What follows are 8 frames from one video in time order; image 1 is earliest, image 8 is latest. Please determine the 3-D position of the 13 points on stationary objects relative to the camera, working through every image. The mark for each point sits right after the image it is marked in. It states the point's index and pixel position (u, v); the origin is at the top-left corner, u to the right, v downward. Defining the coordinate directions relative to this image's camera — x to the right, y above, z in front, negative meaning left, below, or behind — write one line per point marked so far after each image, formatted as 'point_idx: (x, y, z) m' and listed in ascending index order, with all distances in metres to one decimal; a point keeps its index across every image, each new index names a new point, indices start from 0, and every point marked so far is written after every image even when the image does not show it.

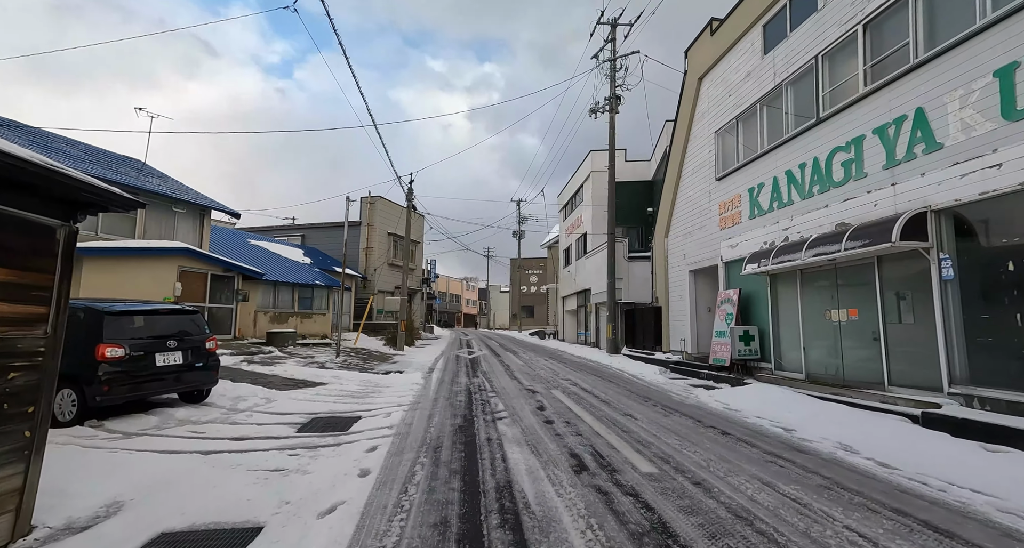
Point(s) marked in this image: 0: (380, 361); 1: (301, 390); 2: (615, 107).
0: (-4.4, -2.9, +14.5) m
1: (-4.1, -2.2, +8.4) m
2: (+4.3, +7.0, +18.3) m
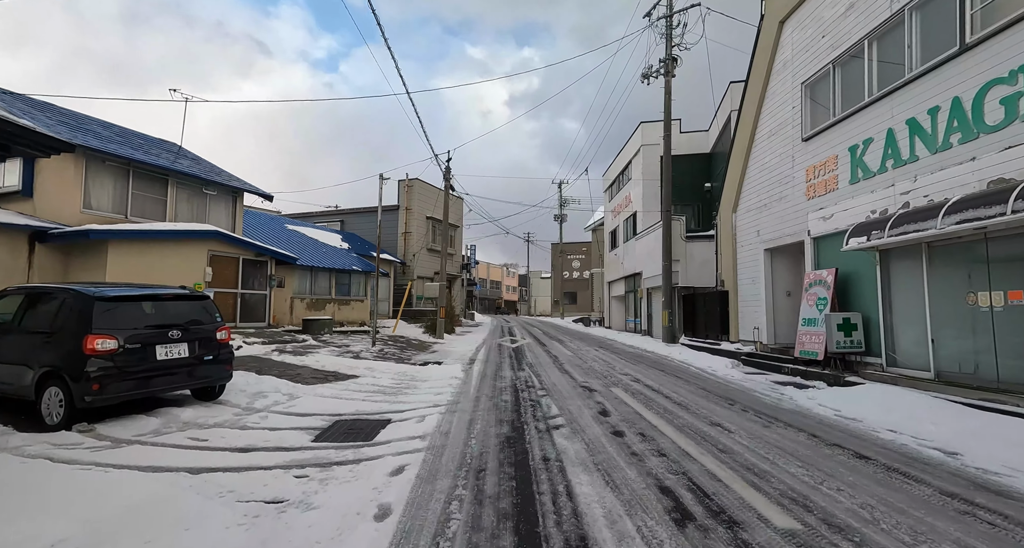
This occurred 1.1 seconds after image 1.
0: (-2.9, -2.4, +13.7) m
1: (-3.2, -1.9, +7.6) m
2: (+5.9, +7.7, +16.4) m
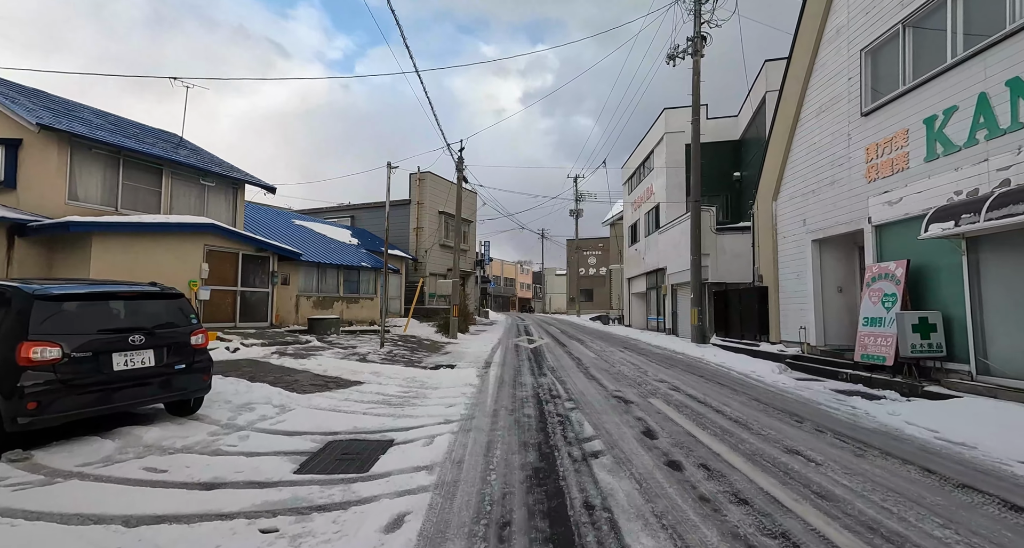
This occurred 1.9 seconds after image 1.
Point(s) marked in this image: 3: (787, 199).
0: (-2.4, -2.3, +12.8) m
1: (-2.8, -1.8, +6.7) m
2: (+6.5, +7.8, +15.2) m
3: (+6.9, +1.9, +11.1) m
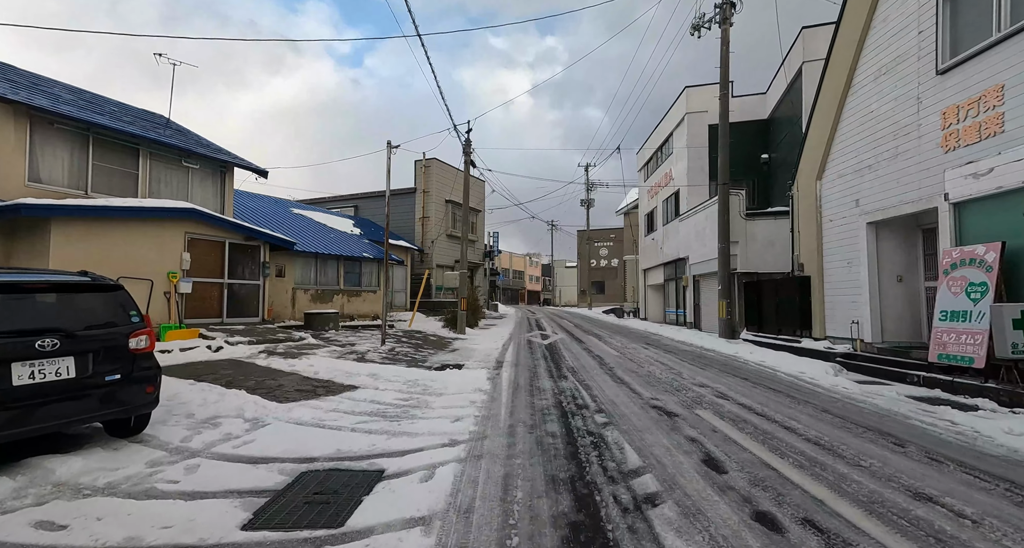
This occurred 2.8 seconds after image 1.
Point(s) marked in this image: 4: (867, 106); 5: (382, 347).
0: (-2.1, -2.0, +11.8) m
1: (-2.6, -1.7, +5.7) m
2: (+6.8, +8.2, +13.9) m
3: (+7.2, +2.1, +9.8) m
4: (+7.2, +3.4, +8.9) m
5: (-3.1, -1.8, +10.5) m
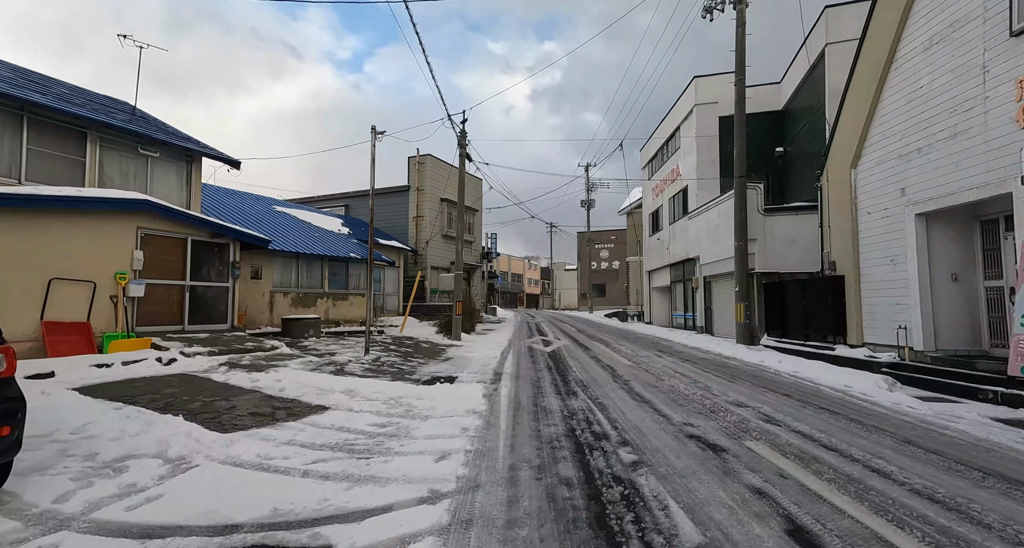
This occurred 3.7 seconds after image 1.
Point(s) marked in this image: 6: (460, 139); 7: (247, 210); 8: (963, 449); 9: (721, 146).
0: (-2.1, -2.1, +10.7) m
1: (-2.6, -1.7, +4.6) m
2: (+6.8, +8.2, +12.9) m
3: (+7.2, +2.2, +8.7) m
4: (+7.2, +3.4, +7.8) m
5: (-3.1, -1.8, +9.4) m
6: (-1.8, +4.6, +14.9) m
7: (-8.3, +2.0, +13.8) m
8: (+4.1, -1.6, +4.0) m
9: (+8.4, +5.1, +17.6) m
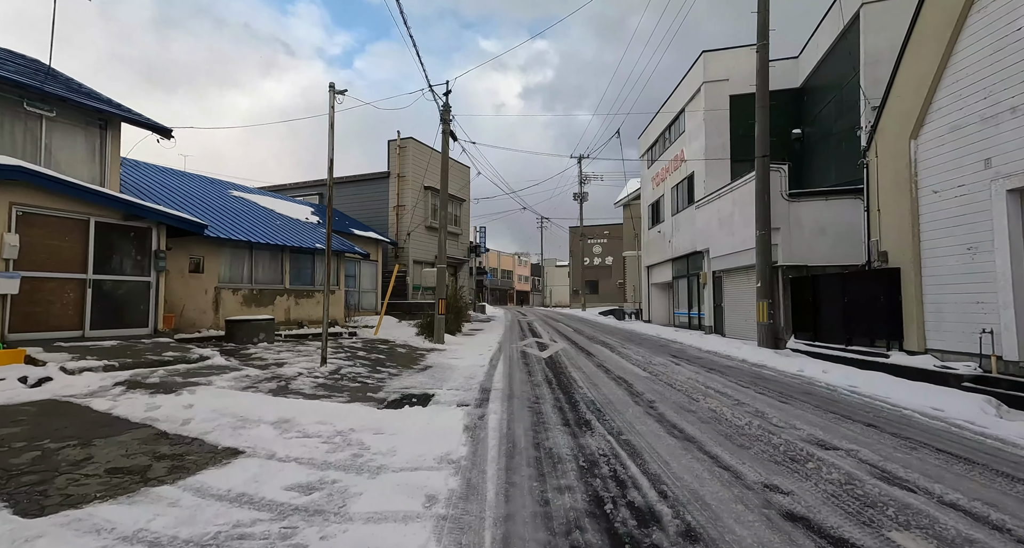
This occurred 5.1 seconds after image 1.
0: (-2.3, -1.9, +8.9) m
1: (-2.6, -1.6, +2.8) m
2: (+6.5, +8.3, +11.2) m
3: (+7.1, +2.3, +7.2) m
4: (+7.1, +3.6, +6.3) m
5: (-3.3, -1.6, +7.6) m
6: (-2.1, +4.8, +13.1) m
7: (-8.6, +2.2, +11.8) m
8: (+4.1, -1.5, +2.4) m
9: (+8.0, +5.3, +16.1) m
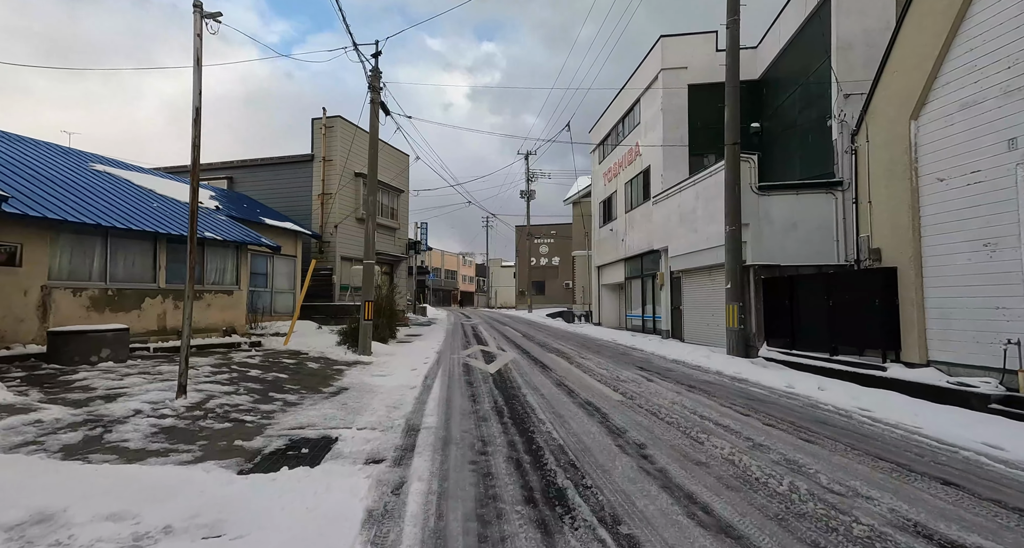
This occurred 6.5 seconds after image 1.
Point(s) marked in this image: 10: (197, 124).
0: (-3.2, -1.8, +6.8) m
1: (-2.8, -1.5, +0.7) m
2: (+5.3, +8.3, +10.2) m
3: (+6.3, +2.3, +6.2) m
4: (+6.4, +3.6, +5.3) m
5: (-4.1, -1.6, +5.4) m
6: (-3.5, +4.8, +11.0) m
7: (-9.8, +2.3, +8.9) m
8: (+3.9, -1.5, +1.1) m
9: (+6.1, +5.3, +15.2) m
10: (-4.0, +1.9, +5.6) m
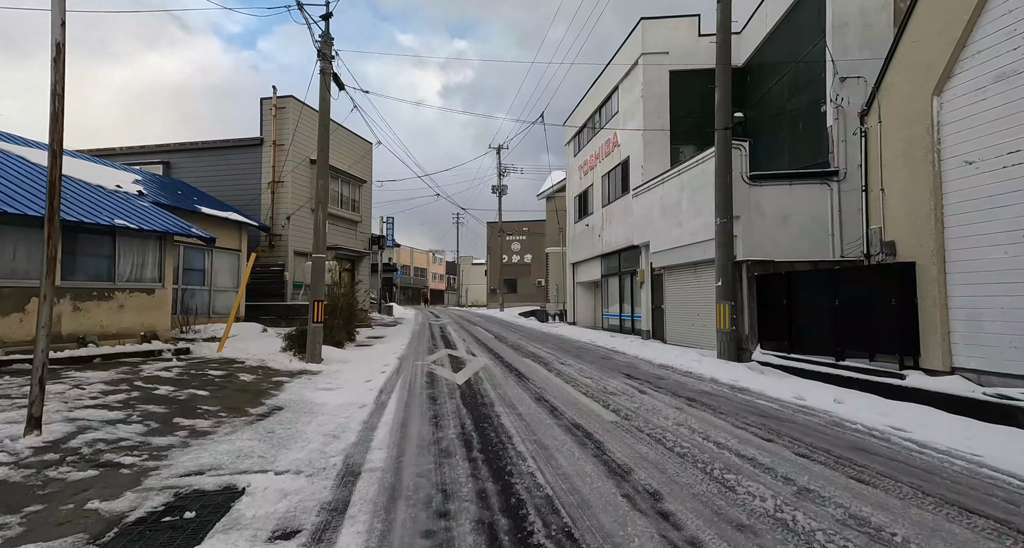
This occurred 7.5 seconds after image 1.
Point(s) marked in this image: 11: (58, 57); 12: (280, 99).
0: (-3.6, -1.8, +5.5) m
1: (-2.8, -1.4, -0.6) m
2: (+4.7, +8.4, +9.4) m
3: (+5.9, +2.4, +5.5) m
4: (+6.1, +3.6, +4.6) m
5: (-4.3, -1.5, +3.9) m
6: (-4.1, +4.9, +9.6) m
7: (-10.3, +2.4, +7.1) m
8: (+3.9, -1.4, +0.2) m
9: (+5.2, +5.4, +14.4) m
10: (-4.3, +2.0, +4.1) m
11: (-4.3, +2.0, +4.1) m
12: (-8.1, +6.1, +15.3) m
